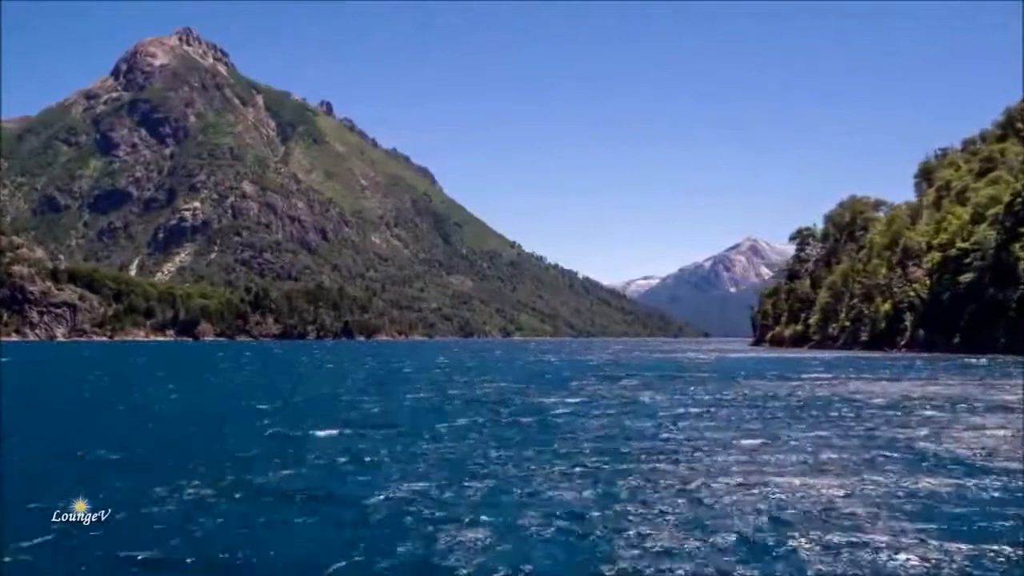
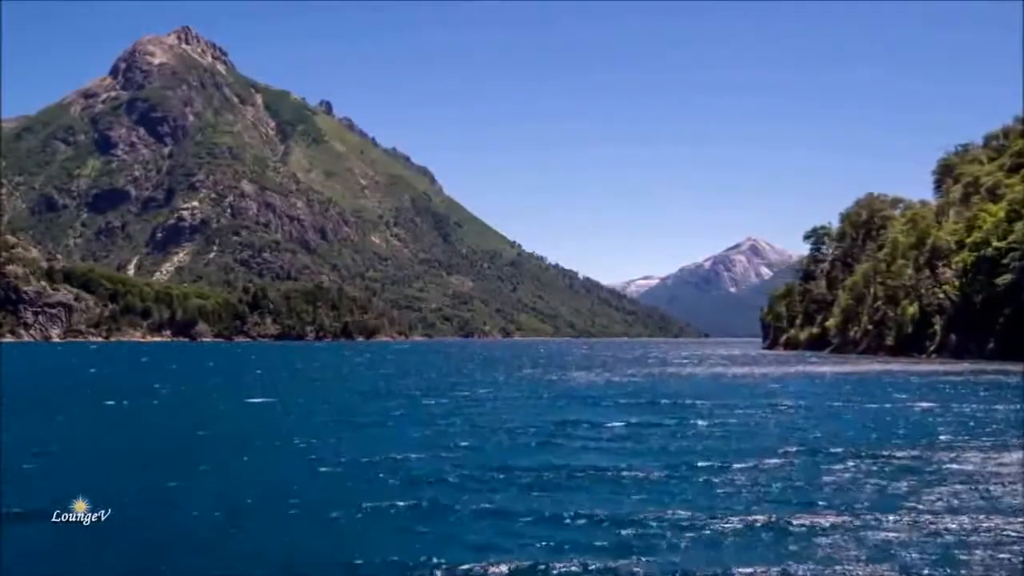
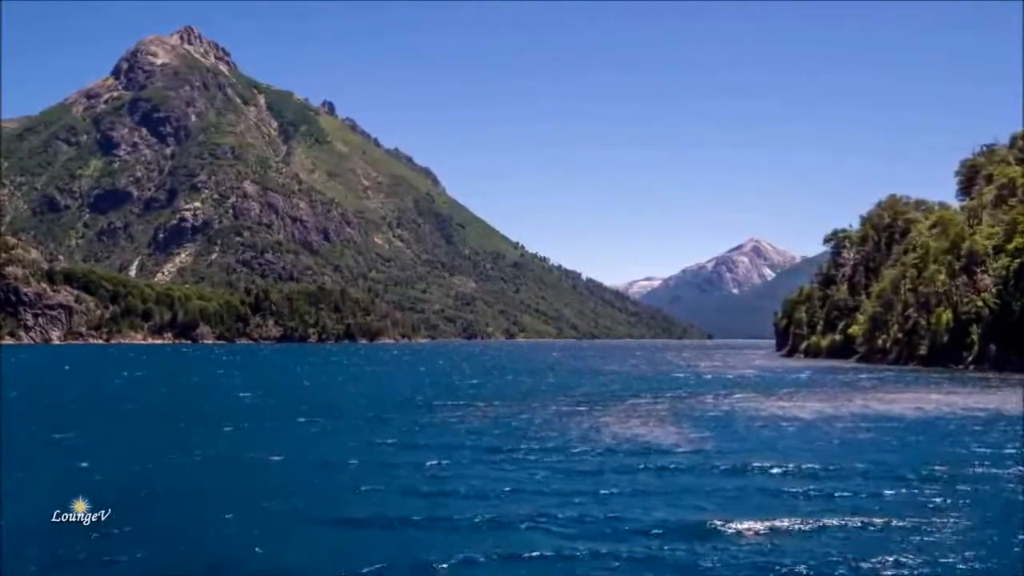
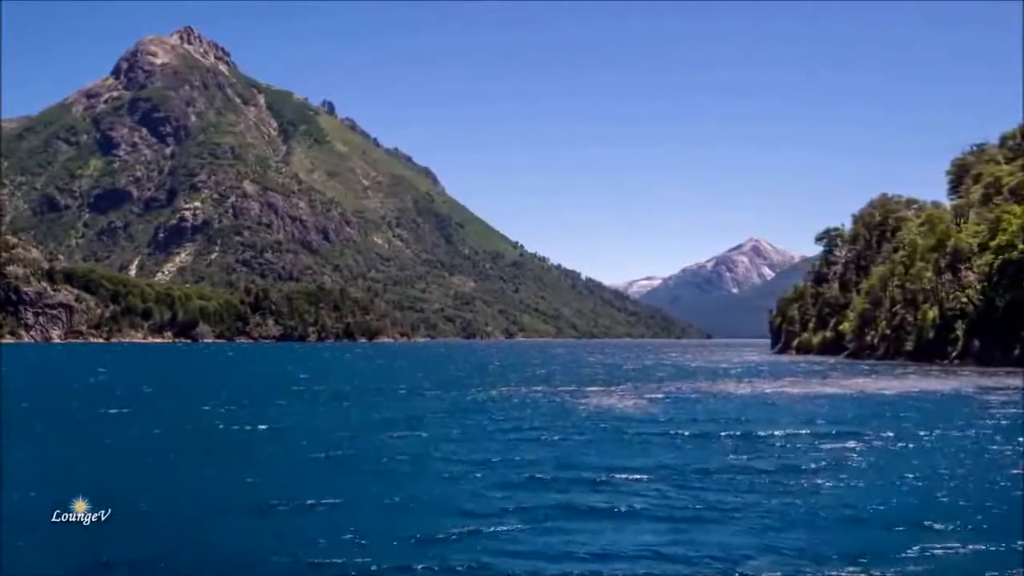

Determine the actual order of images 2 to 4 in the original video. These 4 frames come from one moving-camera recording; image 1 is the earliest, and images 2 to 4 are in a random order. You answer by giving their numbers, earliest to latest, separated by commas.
2, 4, 3
